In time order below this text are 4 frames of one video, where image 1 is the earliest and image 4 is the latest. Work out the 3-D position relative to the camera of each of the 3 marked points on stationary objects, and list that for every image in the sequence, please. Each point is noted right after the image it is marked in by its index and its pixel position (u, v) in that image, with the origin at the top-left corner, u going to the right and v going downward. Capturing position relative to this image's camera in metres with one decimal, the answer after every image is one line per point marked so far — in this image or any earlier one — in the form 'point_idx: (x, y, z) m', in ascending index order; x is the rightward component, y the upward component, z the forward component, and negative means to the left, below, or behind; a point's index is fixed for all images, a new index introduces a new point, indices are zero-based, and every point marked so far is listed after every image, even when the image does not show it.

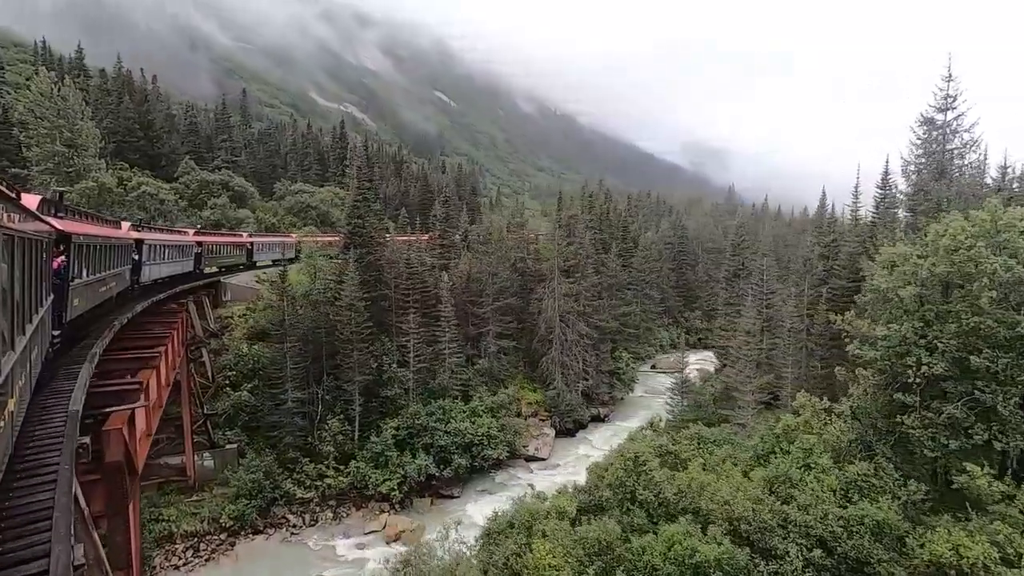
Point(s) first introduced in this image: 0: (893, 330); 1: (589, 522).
0: (+13.7, -1.5, +19.4) m
1: (+2.6, -7.9, +17.9) m
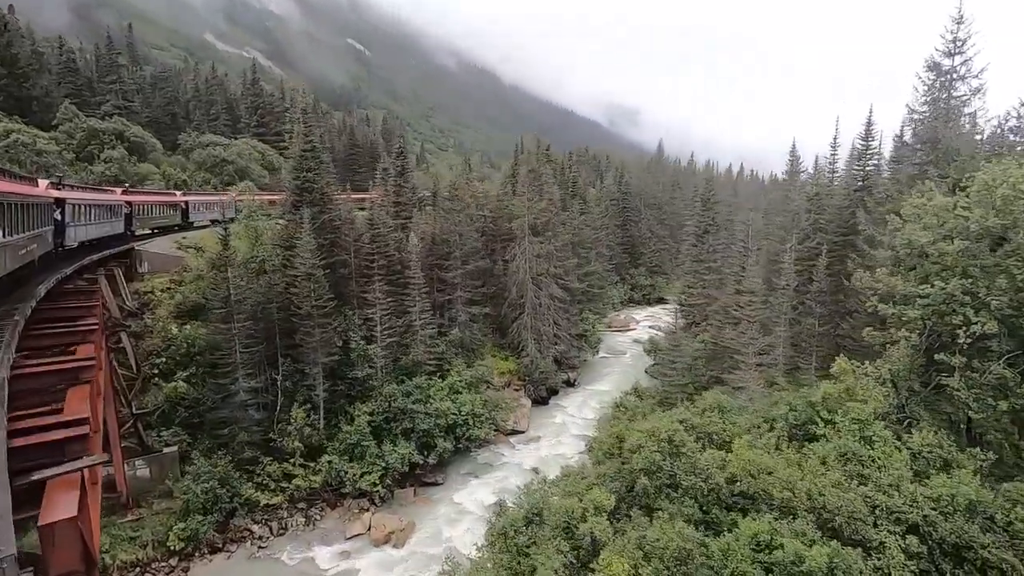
0: (+14.3, 0.0, +18.2) m
1: (+3.7, -6.9, +15.6) m
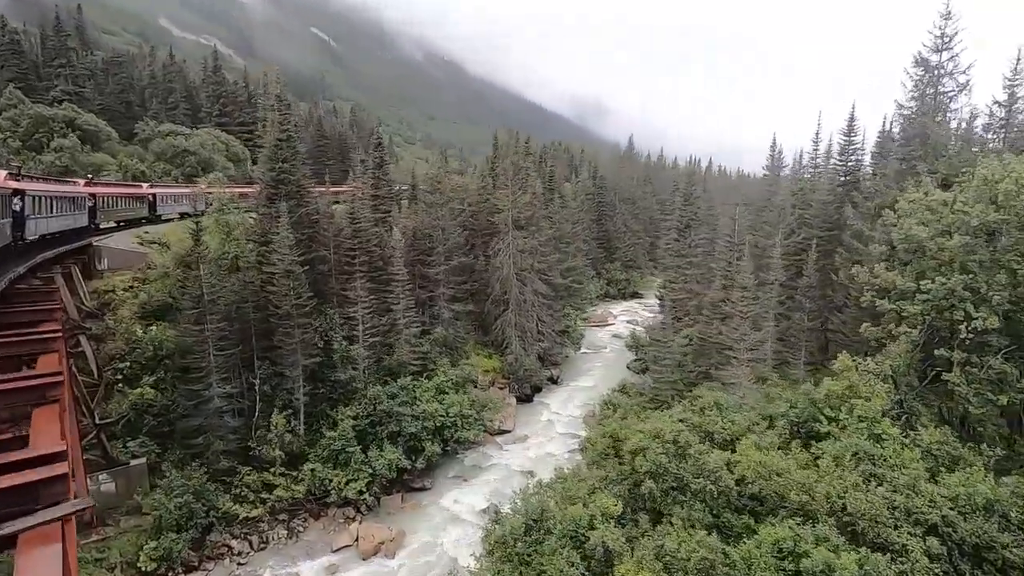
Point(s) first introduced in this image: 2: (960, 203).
0: (+14.3, +0.1, +18.1) m
1: (+3.9, -6.8, +15.0) m
2: (+15.5, +2.9, +18.7) m
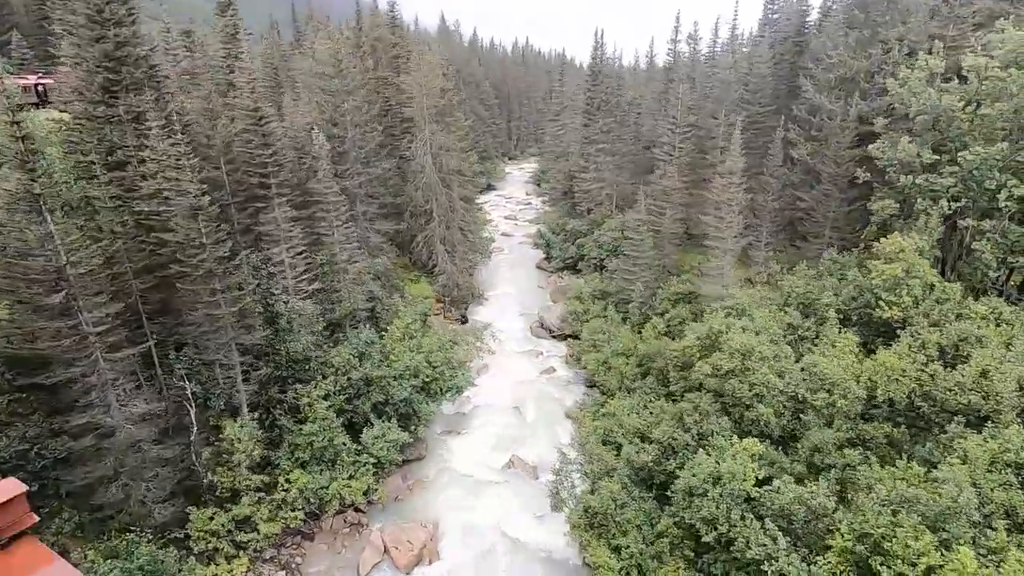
0: (+15.5, +4.5, +18.0) m
1: (+7.5, -4.4, +13.2) m
2: (+16.2, +7.5, +18.3) m
